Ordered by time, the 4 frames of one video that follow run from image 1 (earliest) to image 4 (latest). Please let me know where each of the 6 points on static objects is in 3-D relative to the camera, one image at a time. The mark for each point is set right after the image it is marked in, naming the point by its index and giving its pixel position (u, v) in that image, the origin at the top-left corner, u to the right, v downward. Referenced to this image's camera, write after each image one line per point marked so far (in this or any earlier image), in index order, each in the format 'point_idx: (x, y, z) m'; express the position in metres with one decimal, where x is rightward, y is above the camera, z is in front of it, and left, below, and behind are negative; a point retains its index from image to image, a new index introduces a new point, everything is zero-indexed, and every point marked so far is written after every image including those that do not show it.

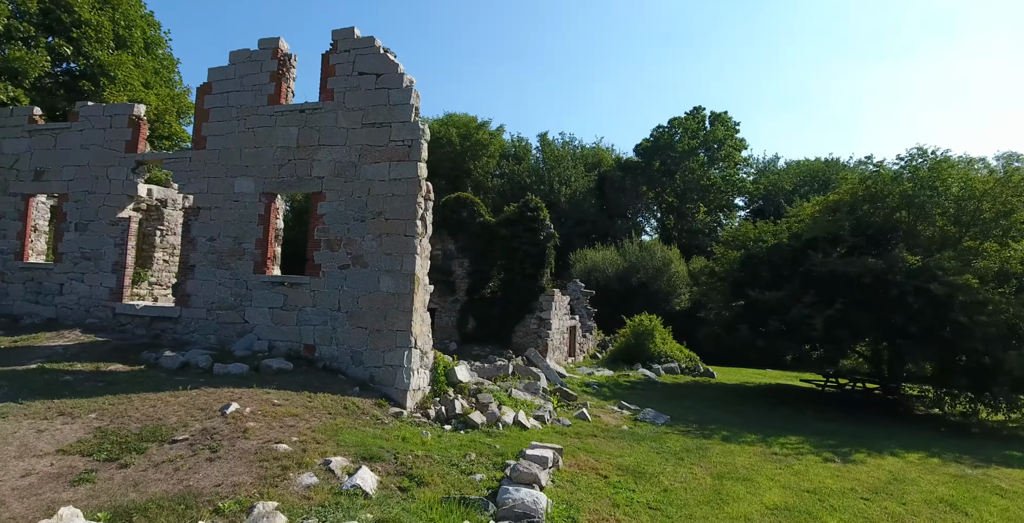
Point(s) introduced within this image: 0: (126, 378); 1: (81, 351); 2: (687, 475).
0: (-4.7, -1.4, +6.2) m
1: (-6.4, -1.3, +7.5) m
2: (+2.0, -2.4, +5.9) m
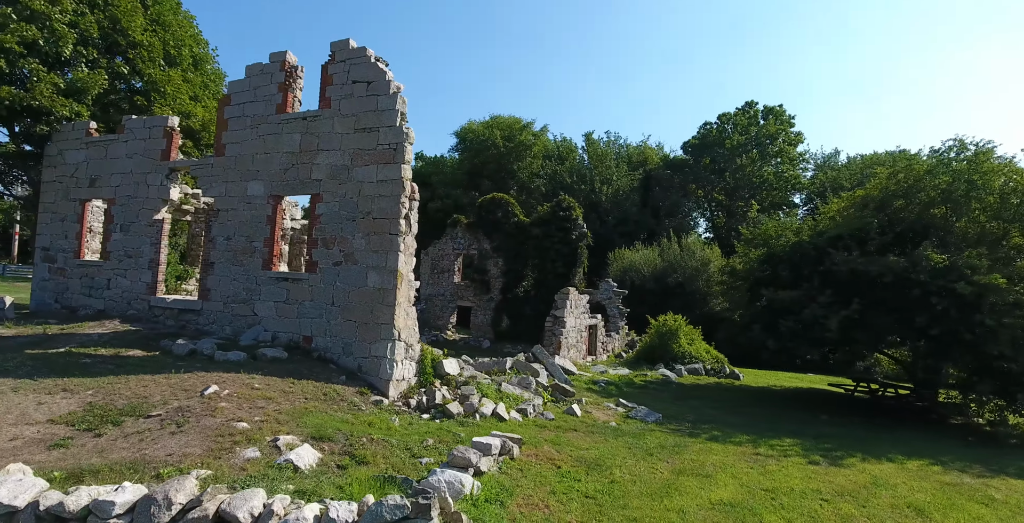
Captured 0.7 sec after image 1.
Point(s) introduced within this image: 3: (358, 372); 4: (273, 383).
0: (-5.1, -1.4, +6.9) m
1: (-6.6, -1.3, +8.4) m
2: (+1.5, -2.4, +5.9) m
3: (-2.3, -1.7, +7.7) m
4: (-3.1, -1.5, +6.5) m
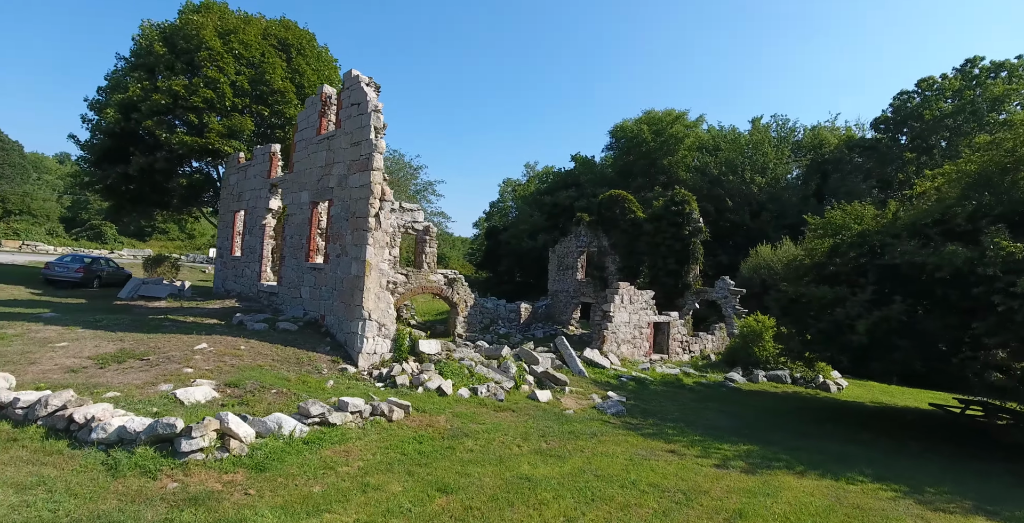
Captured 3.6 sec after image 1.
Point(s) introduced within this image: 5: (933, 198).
0: (-5.9, -1.2, +9.6) m
1: (-6.8, -1.1, +11.5) m
2: (-0.1, -2.2, +6.2) m
3: (-3.1, -1.5, +9.3) m
4: (-4.2, -1.4, +8.4) m
5: (+7.8, +1.2, +9.4) m
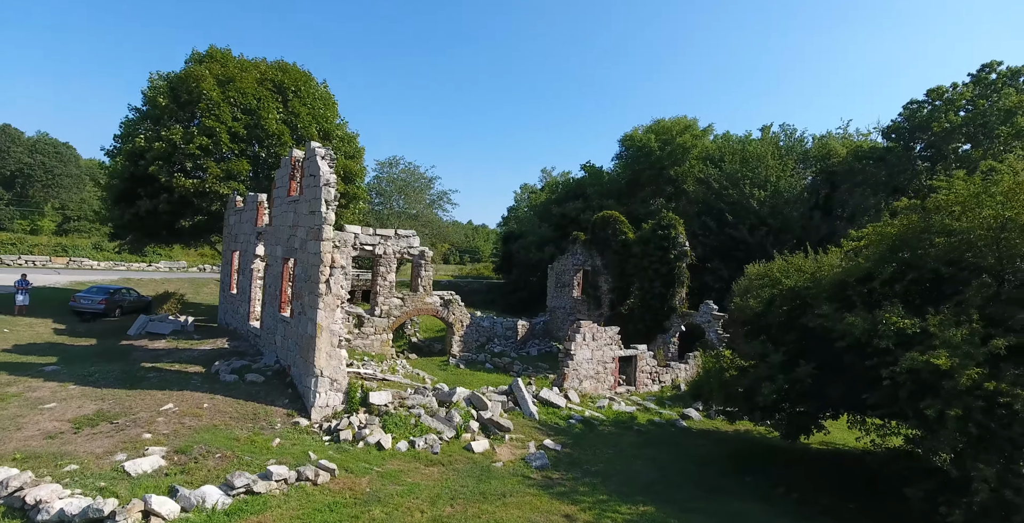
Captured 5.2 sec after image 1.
0: (-7.1, -2.4, +10.7) m
1: (-7.8, -2.3, +12.7) m
2: (-1.5, -3.4, +7.0) m
3: (-4.2, -2.7, +10.2) m
4: (-5.4, -2.6, +9.4) m
5: (+6.6, +0.1, +9.8) m
